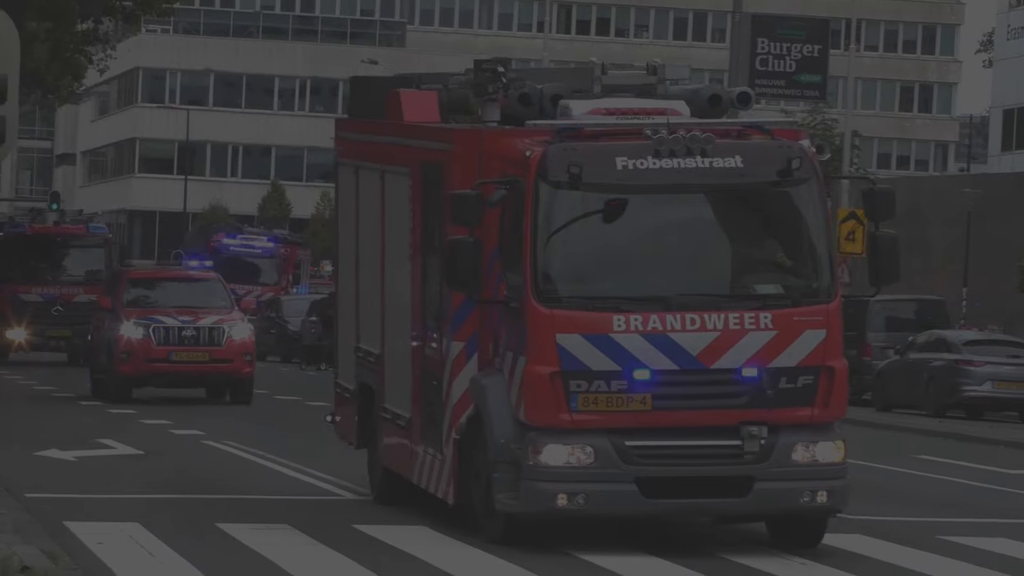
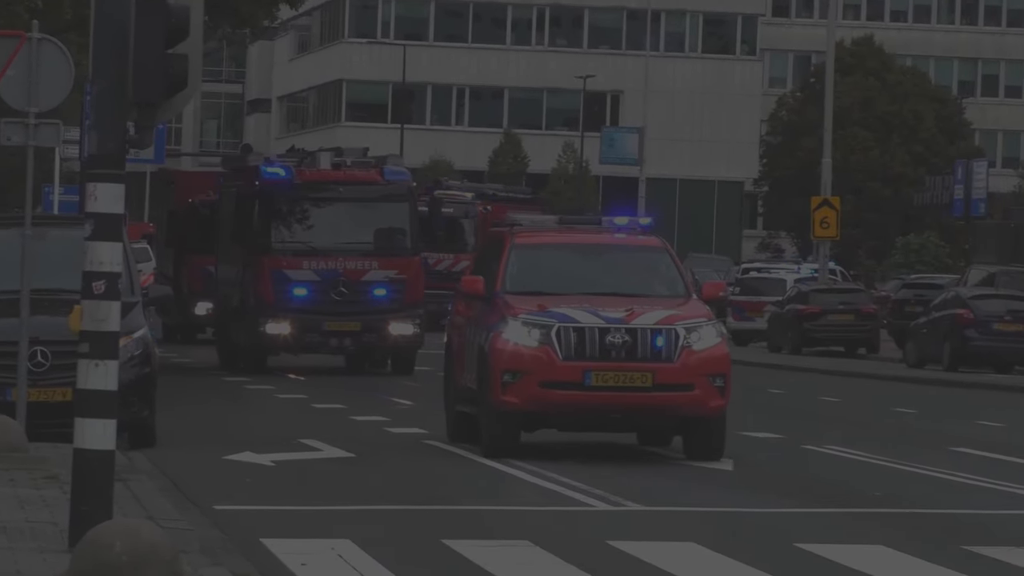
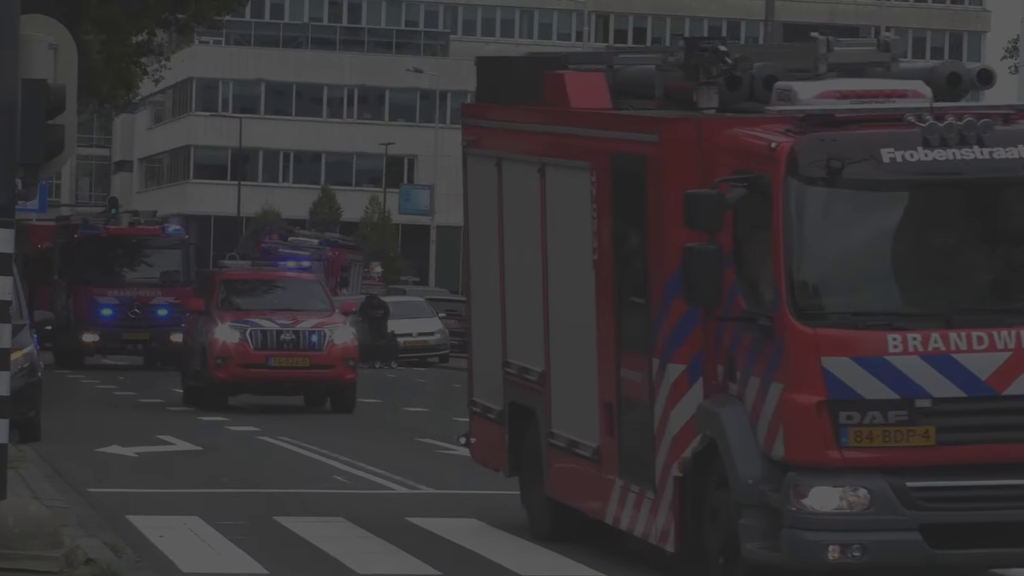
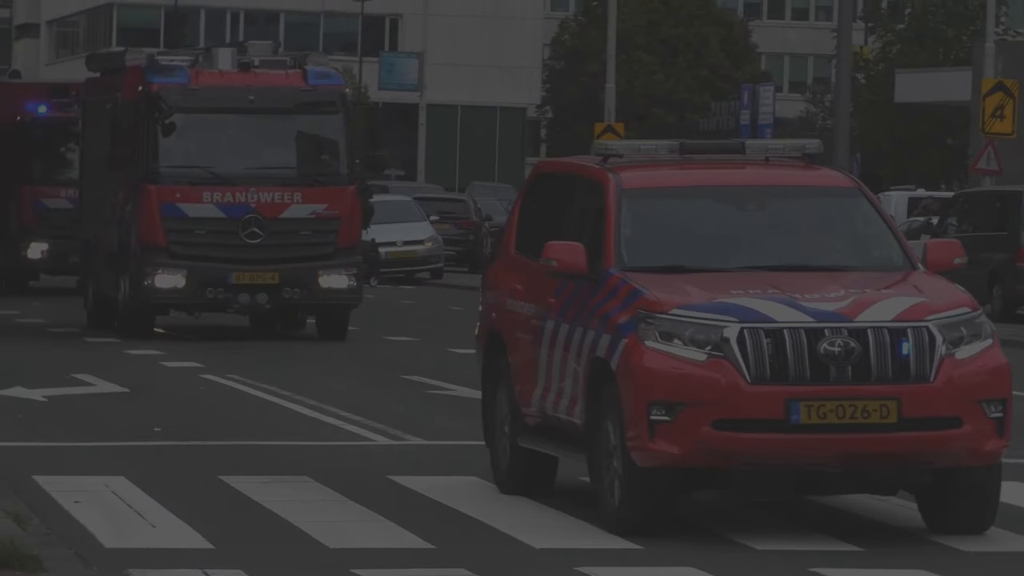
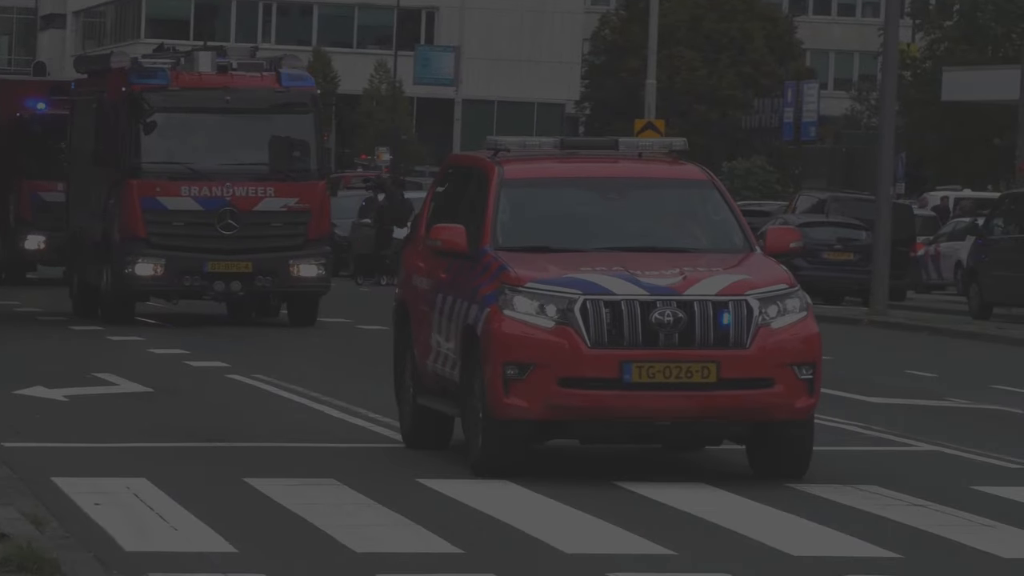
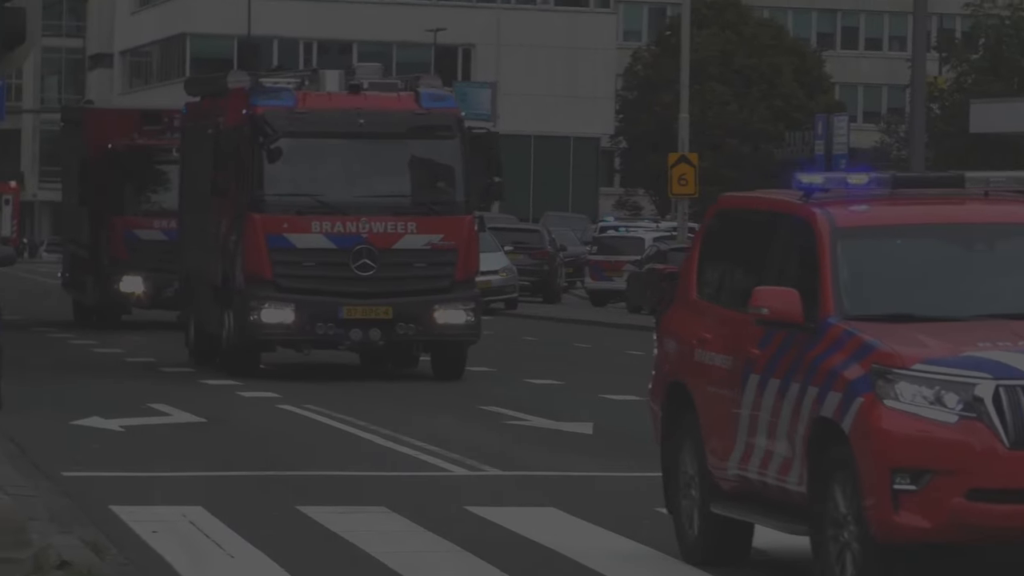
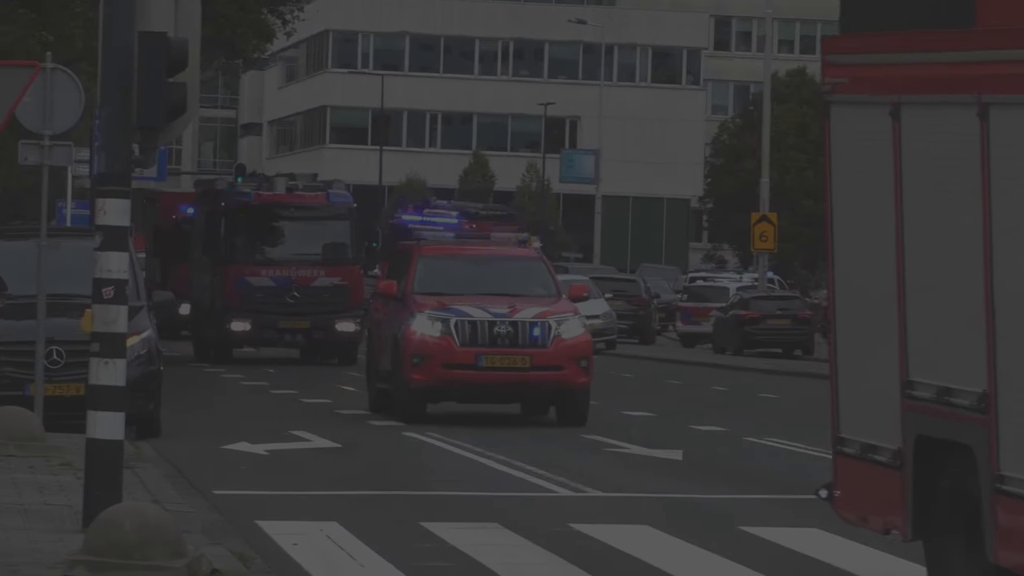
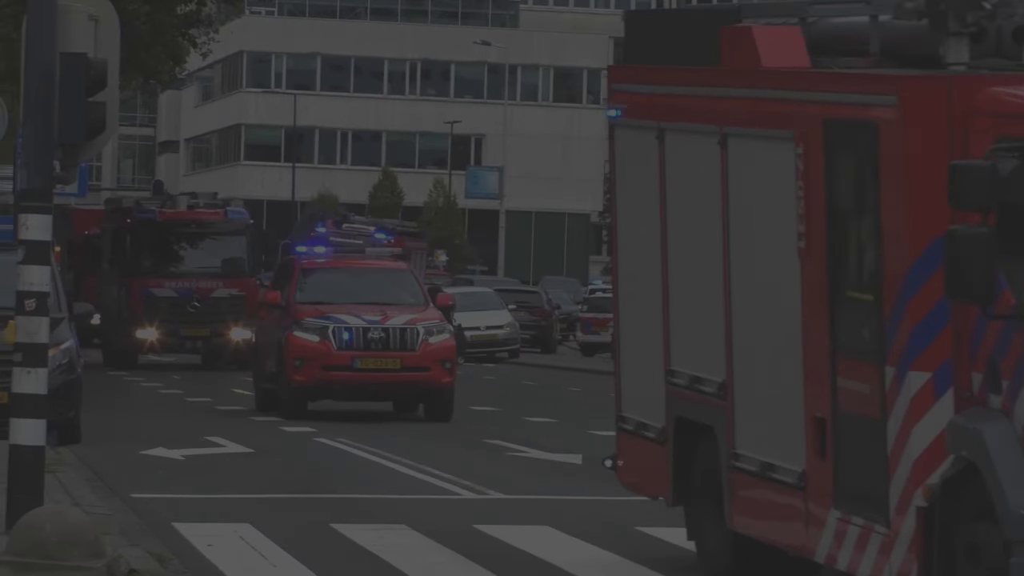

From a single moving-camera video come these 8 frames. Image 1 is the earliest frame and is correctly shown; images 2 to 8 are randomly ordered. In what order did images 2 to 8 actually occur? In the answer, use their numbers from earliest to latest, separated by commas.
3, 8, 7, 2, 5, 4, 6
